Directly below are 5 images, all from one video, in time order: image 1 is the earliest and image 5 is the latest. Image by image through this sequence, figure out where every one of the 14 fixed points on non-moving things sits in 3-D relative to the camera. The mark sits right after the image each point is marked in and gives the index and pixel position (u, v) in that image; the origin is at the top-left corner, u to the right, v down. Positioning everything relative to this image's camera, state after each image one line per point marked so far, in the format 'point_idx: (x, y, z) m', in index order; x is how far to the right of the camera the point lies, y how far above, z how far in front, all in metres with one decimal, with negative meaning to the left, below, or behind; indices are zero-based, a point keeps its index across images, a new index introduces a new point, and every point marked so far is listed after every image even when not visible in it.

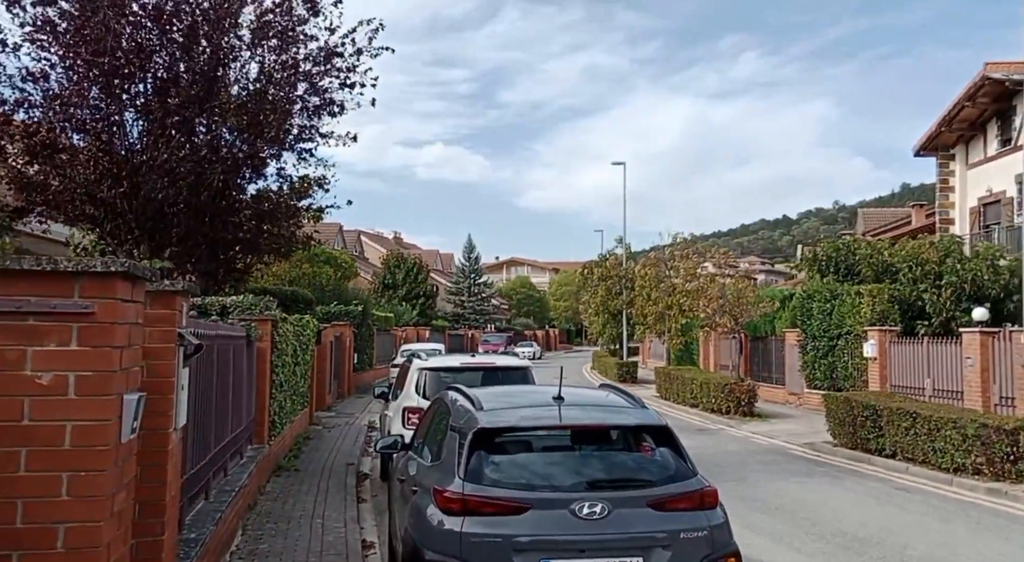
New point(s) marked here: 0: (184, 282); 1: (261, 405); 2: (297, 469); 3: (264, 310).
0: (-1.8, 0.0, +4.7) m
1: (-3.4, -1.6, +11.1) m
2: (-3.2, -2.8, +12.5) m
3: (-3.4, -0.3, +11.6) m
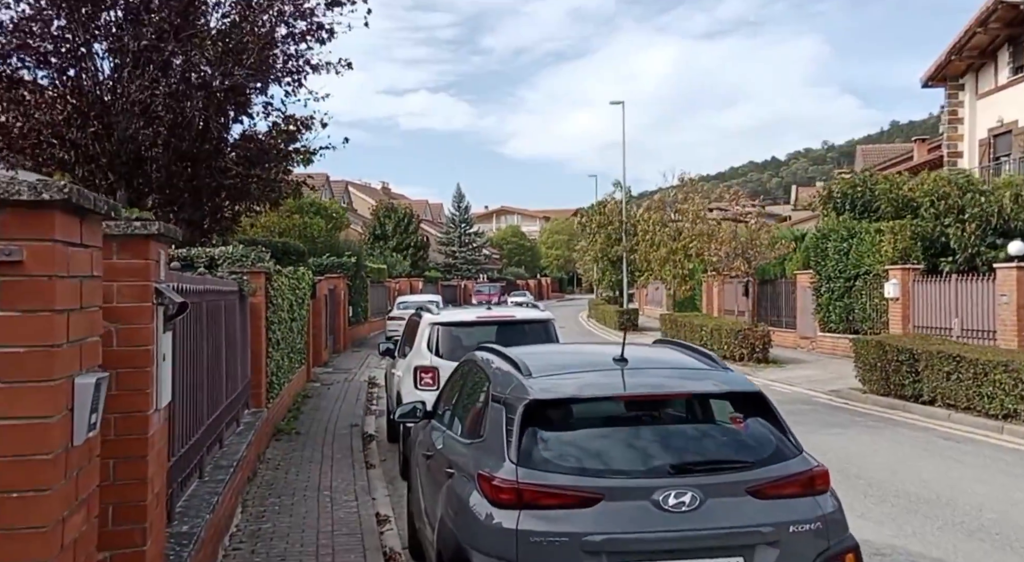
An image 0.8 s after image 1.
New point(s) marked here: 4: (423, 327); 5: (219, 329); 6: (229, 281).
0: (-1.6, +0.3, +3.7) m
1: (-3.1, -1.0, +10.1) m
2: (-3.0, -2.1, +11.6) m
3: (-3.2, +0.3, +10.5) m
4: (-1.0, -0.5, +9.5) m
5: (-2.9, -0.5, +8.2) m
6: (-3.1, 0.0, +9.0) m
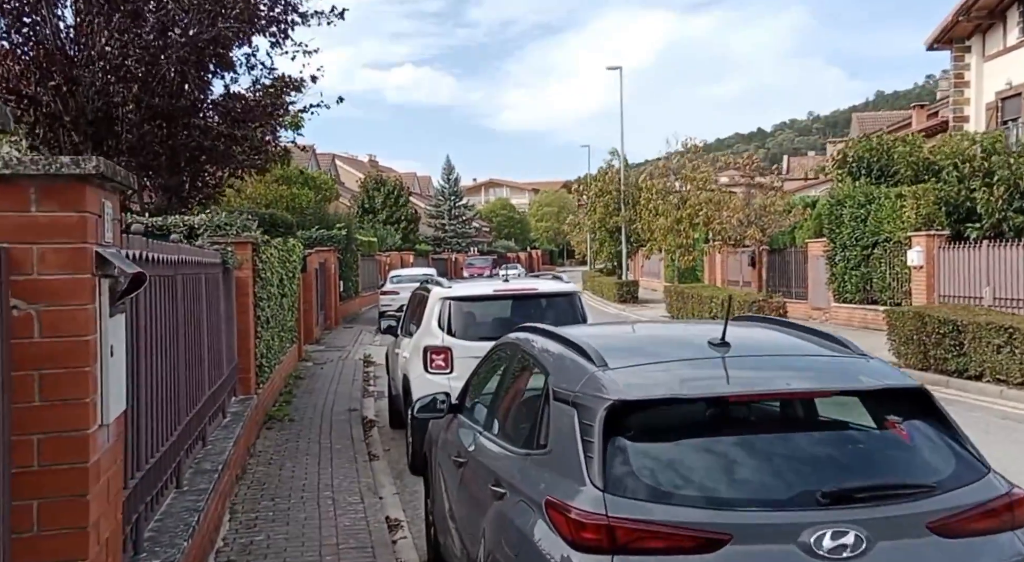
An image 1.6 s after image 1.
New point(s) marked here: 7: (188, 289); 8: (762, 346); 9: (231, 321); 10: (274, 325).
0: (-1.3, +0.4, +2.6) m
1: (-2.9, -0.7, +9.0) m
2: (-2.8, -1.8, +10.6) m
3: (-3.0, +0.6, +9.4) m
4: (-0.8, -0.2, +8.4) m
5: (-2.7, -0.3, +7.1) m
6: (-2.9, +0.3, +7.9) m
7: (-2.6, -0.1, +6.8) m
8: (+1.1, -0.3, +3.6) m
9: (-2.9, -0.4, +8.6) m
10: (-3.1, -0.6, +10.8) m
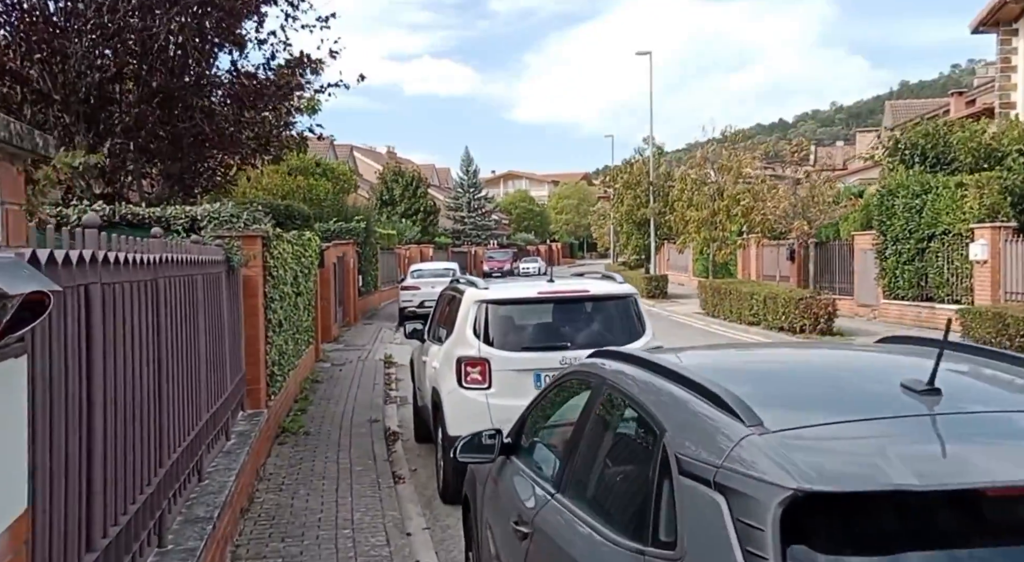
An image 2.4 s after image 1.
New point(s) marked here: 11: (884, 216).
0: (-1.0, +0.3, +1.5) m
1: (-2.5, -0.7, +8.0) m
2: (-2.4, -1.7, +9.5) m
3: (-2.6, +0.6, +8.4) m
4: (-0.4, -0.2, +7.3) m
5: (-2.3, -0.3, +6.1) m
6: (-2.5, +0.3, +6.8) m
7: (-2.3, -0.1, +5.7) m
8: (+1.4, -0.3, +2.4) m
9: (-2.5, -0.4, +7.5) m
10: (-2.6, -0.5, +9.7) m
11: (+8.7, +1.5, +19.5) m
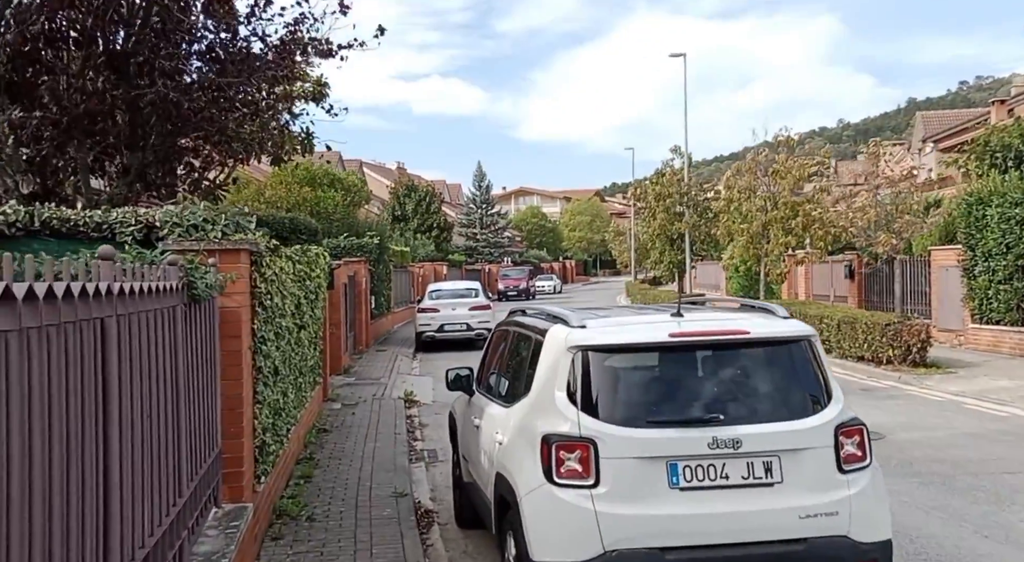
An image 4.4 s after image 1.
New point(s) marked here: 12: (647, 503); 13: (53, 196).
0: (-0.4, +0.2, -1.0) m
1: (-1.9, -0.9, +5.5) m
2: (-1.7, -2.0, +7.1) m
3: (-2.0, +0.4, +5.9) m
4: (+0.2, -0.4, +4.8) m
5: (-1.7, -0.4, +3.7) m
6: (-1.8, +0.1, +4.4) m
7: (-1.6, -0.2, +3.3) m
8: (+1.9, -0.4, 0.0) m
9: (-1.9, -0.7, +5.1) m
10: (-2.0, -0.8, +7.3) m
11: (+9.4, +1.1, +17.0) m
12: (+0.7, -1.1, +4.2) m
13: (-5.8, +1.0, +10.7) m
